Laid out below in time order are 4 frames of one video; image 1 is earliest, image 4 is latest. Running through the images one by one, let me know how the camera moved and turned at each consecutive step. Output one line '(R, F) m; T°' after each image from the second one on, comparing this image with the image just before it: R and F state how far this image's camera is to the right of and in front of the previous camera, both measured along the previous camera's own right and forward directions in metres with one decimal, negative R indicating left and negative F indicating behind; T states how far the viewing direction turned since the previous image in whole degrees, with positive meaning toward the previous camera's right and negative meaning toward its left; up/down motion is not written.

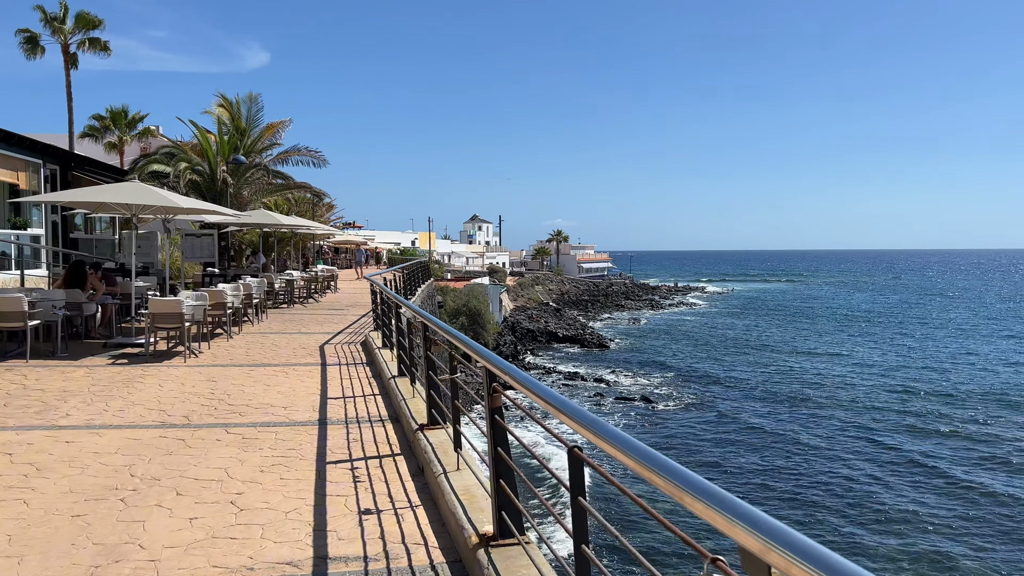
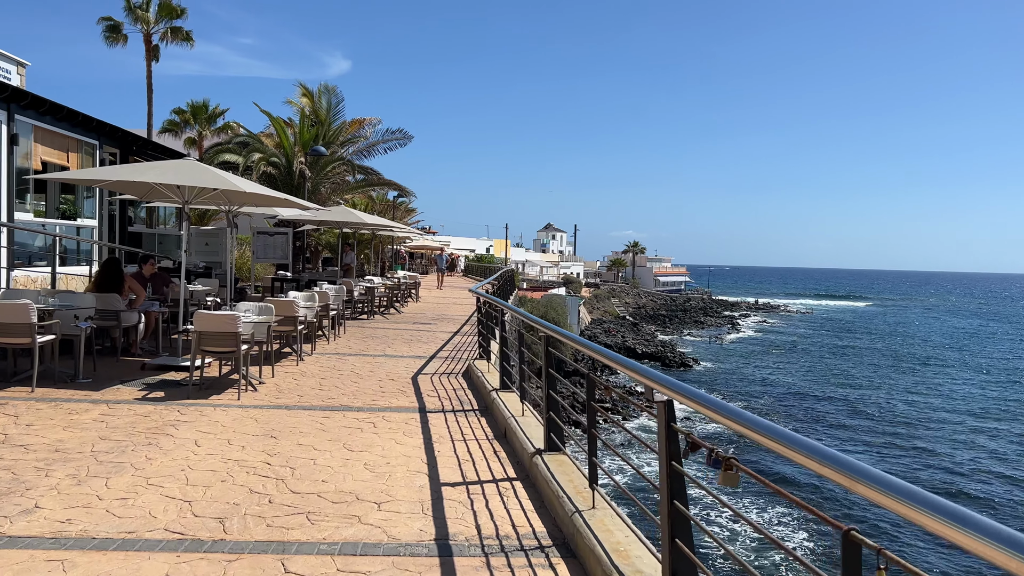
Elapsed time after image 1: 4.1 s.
(-1.0, +2.9) m; -5°
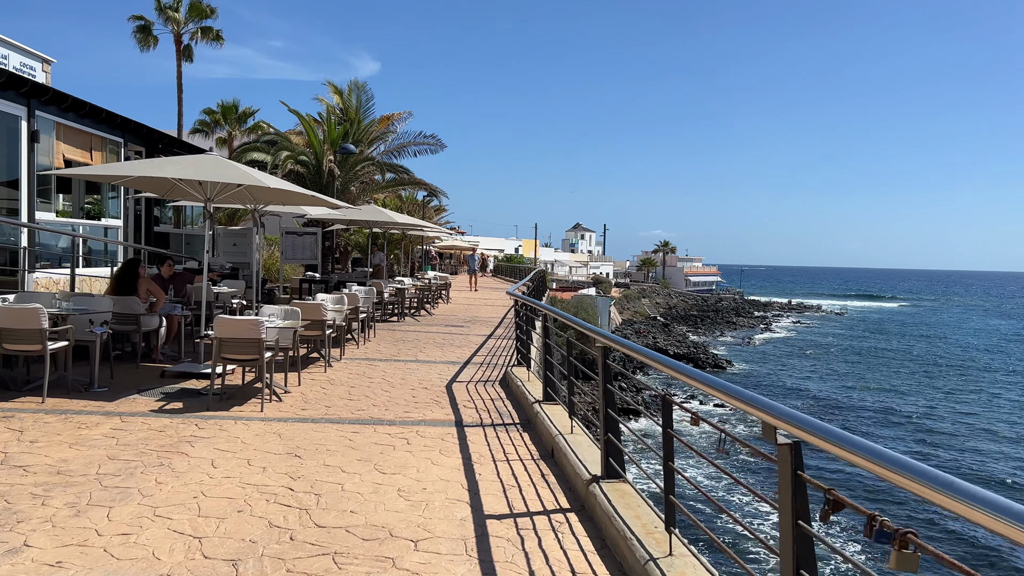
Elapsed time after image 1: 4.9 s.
(-0.1, +0.6) m; -2°
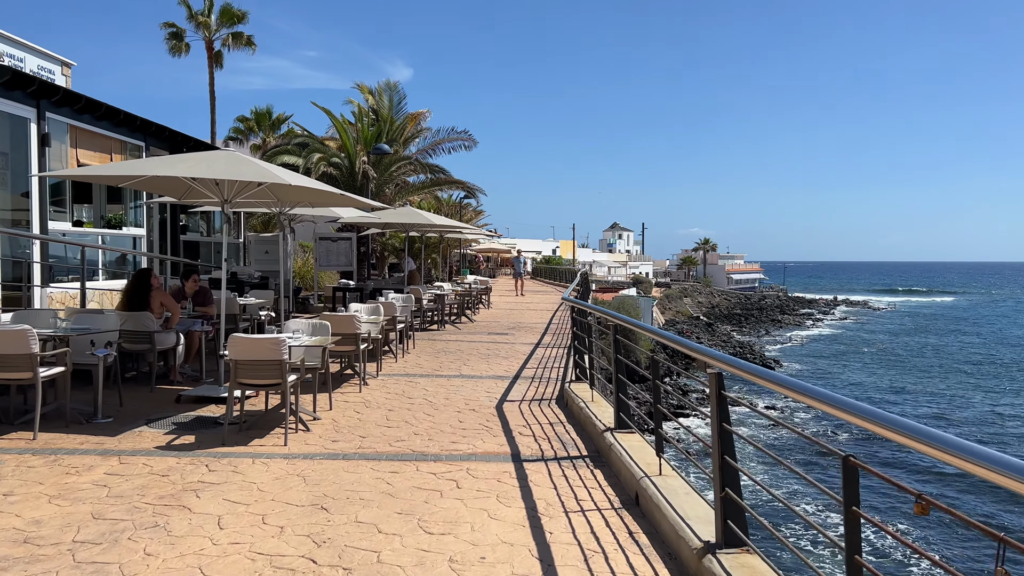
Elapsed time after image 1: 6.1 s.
(-0.2, +1.1) m; -3°
